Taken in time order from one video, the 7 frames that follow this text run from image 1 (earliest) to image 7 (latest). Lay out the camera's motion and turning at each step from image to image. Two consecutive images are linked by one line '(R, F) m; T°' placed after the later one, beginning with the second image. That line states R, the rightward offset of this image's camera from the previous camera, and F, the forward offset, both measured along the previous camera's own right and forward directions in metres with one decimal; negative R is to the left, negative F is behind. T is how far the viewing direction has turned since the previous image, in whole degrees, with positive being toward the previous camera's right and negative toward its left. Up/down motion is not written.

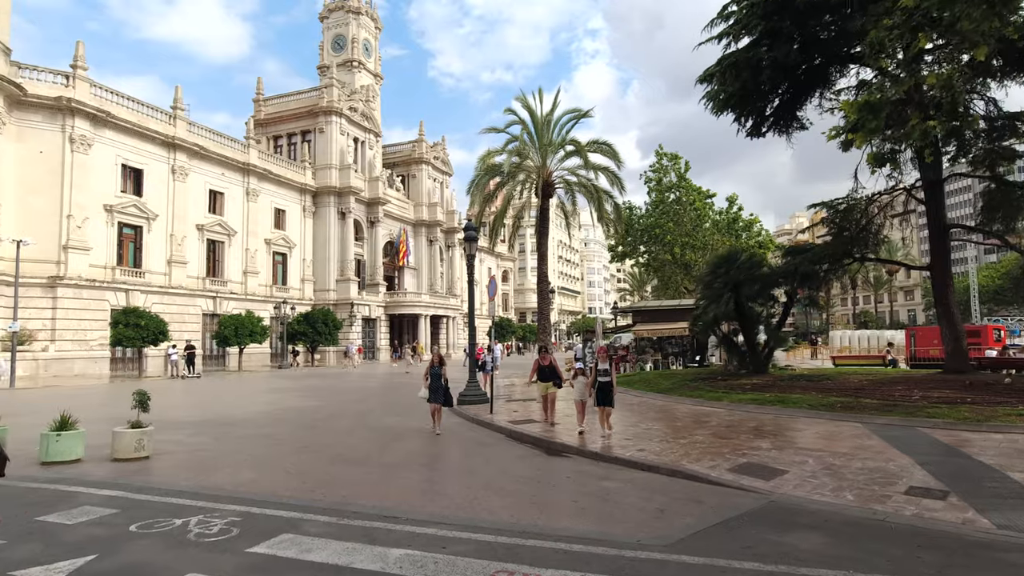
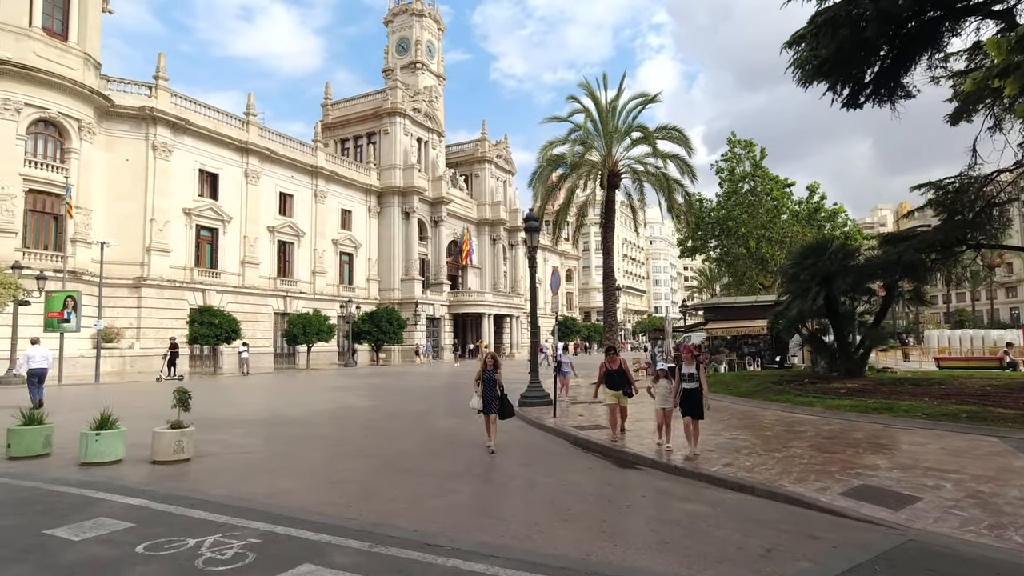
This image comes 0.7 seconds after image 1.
(0.0, +0.9) m; -6°
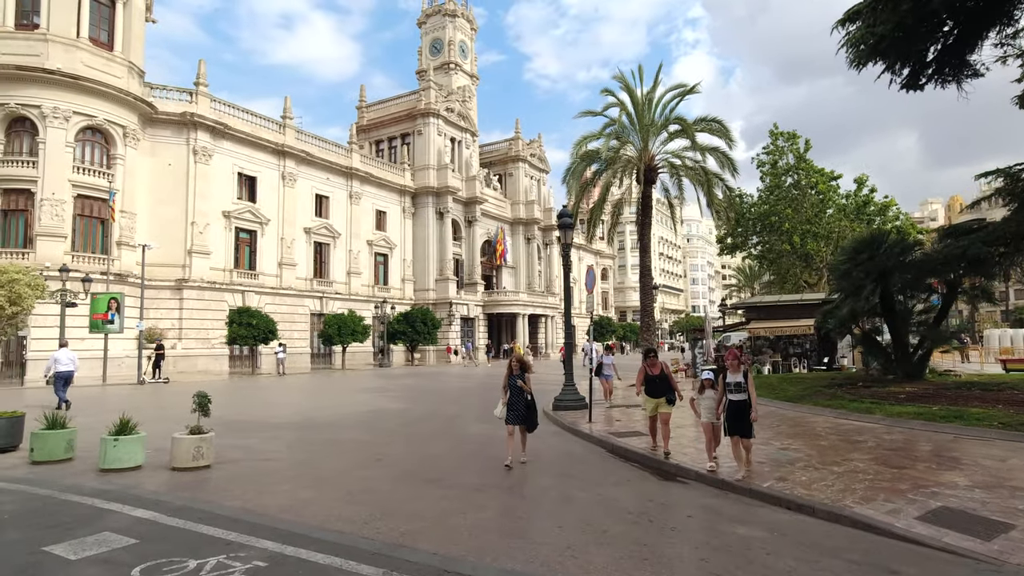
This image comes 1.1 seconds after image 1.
(0.0, +0.5) m; -3°
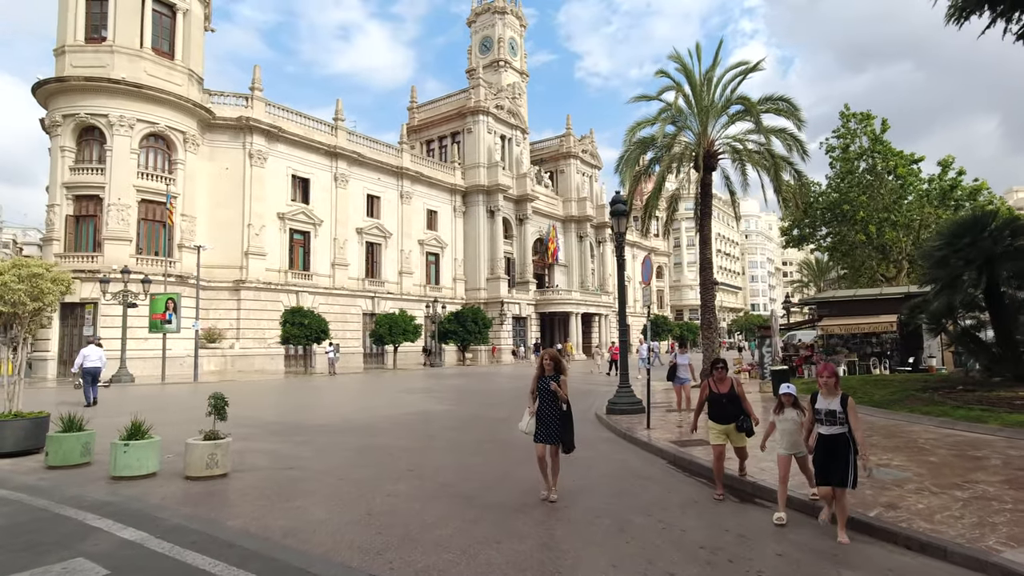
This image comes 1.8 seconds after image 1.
(+0.1, +0.9) m; -5°
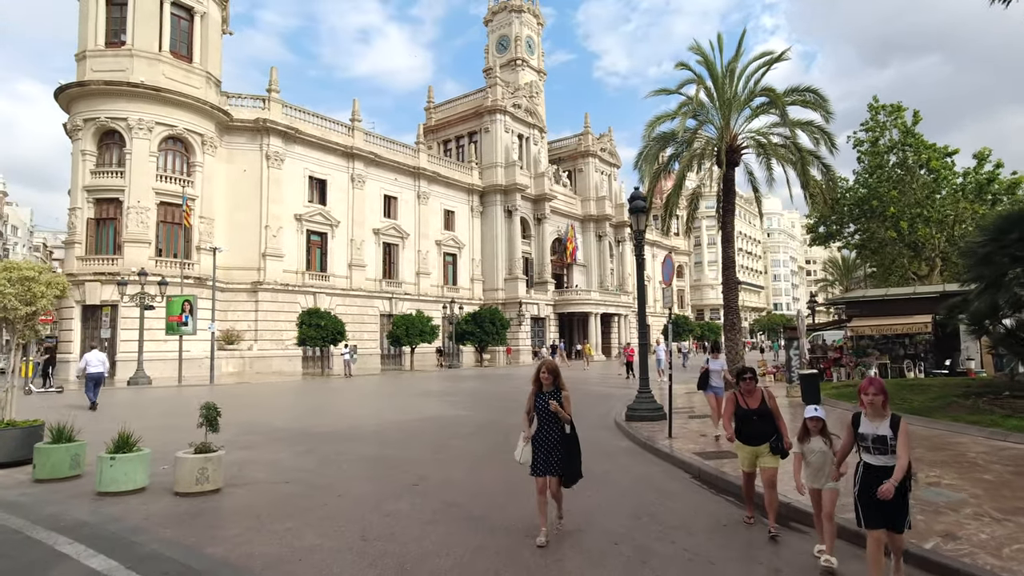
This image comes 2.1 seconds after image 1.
(+0.1, +0.5) m; -2°
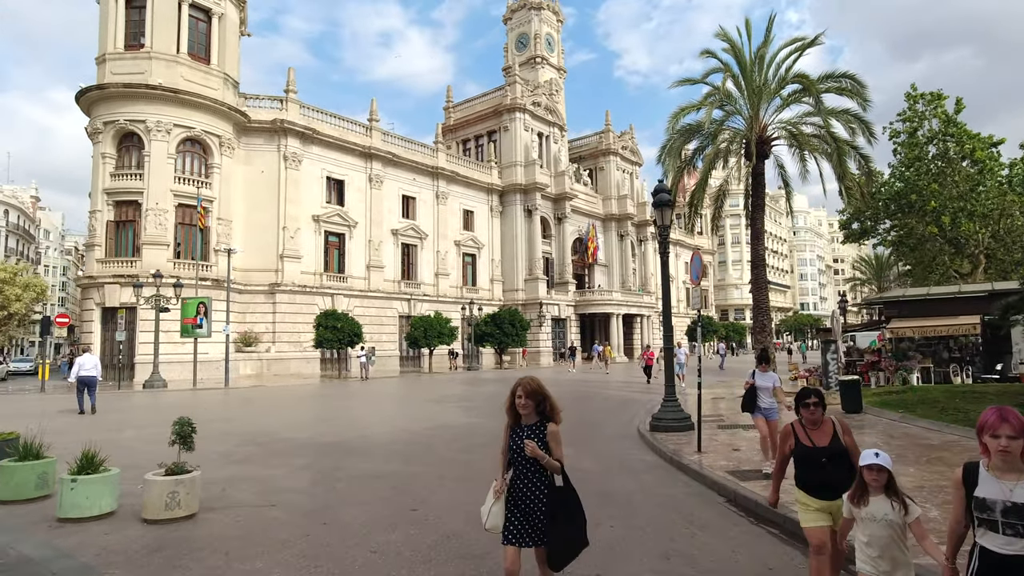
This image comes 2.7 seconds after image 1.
(+0.1, +0.8) m; -2°
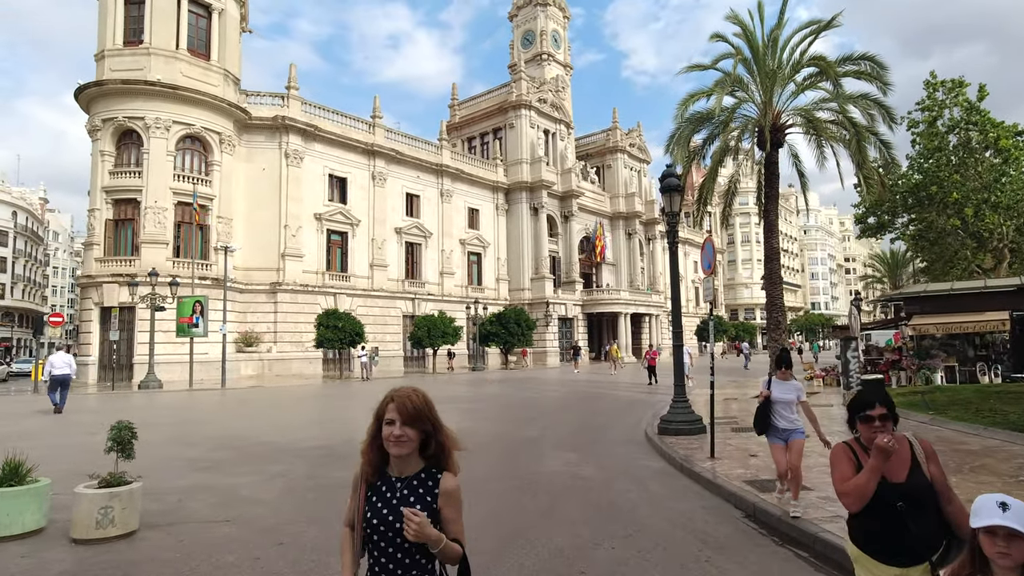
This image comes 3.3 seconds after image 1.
(+0.2, +0.8) m; -1°
